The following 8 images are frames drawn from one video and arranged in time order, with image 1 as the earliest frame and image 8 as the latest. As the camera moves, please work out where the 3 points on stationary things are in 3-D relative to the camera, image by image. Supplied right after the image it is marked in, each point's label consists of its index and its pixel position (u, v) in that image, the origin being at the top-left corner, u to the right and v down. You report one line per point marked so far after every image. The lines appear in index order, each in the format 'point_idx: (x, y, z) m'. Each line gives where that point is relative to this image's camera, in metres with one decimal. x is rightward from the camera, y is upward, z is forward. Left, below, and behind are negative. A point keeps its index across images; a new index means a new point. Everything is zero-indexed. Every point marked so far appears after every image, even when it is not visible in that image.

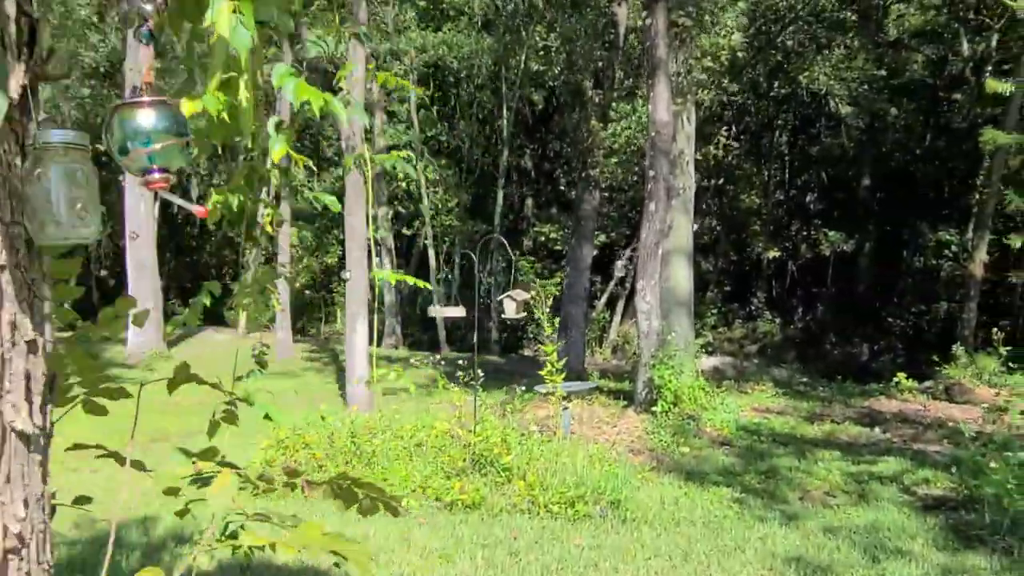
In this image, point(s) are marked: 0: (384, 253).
0: (-2.7, +0.8, +17.6) m
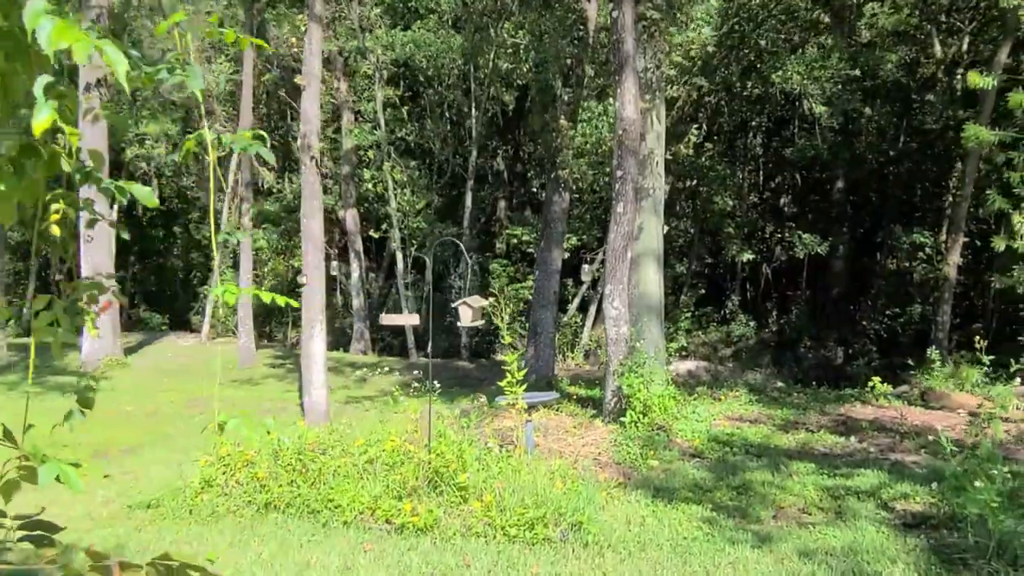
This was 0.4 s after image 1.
0: (-3.3, +0.7, +17.2) m
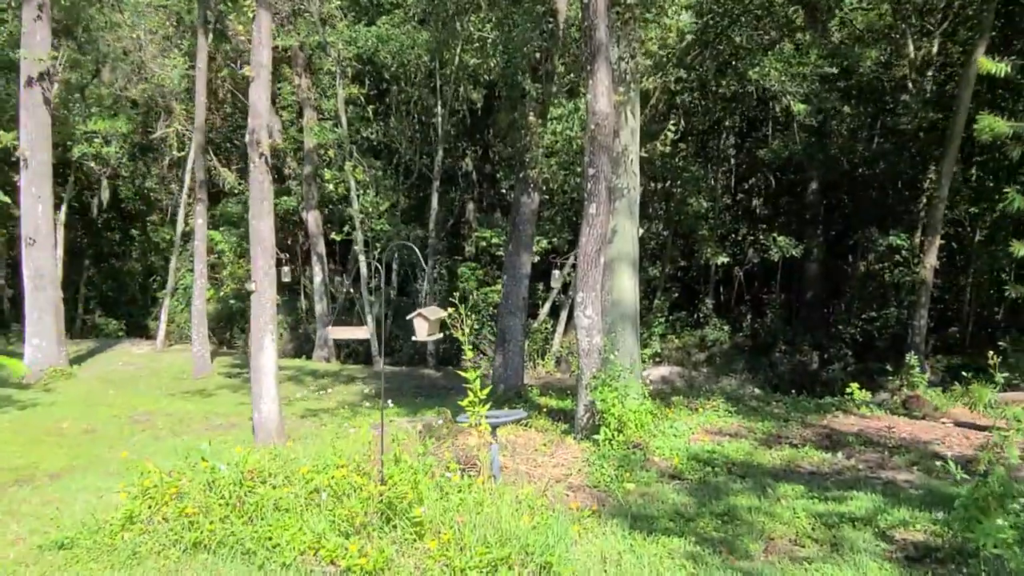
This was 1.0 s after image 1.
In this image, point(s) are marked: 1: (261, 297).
0: (-3.9, +0.6, +16.5) m
1: (-2.3, -0.1, +7.6) m
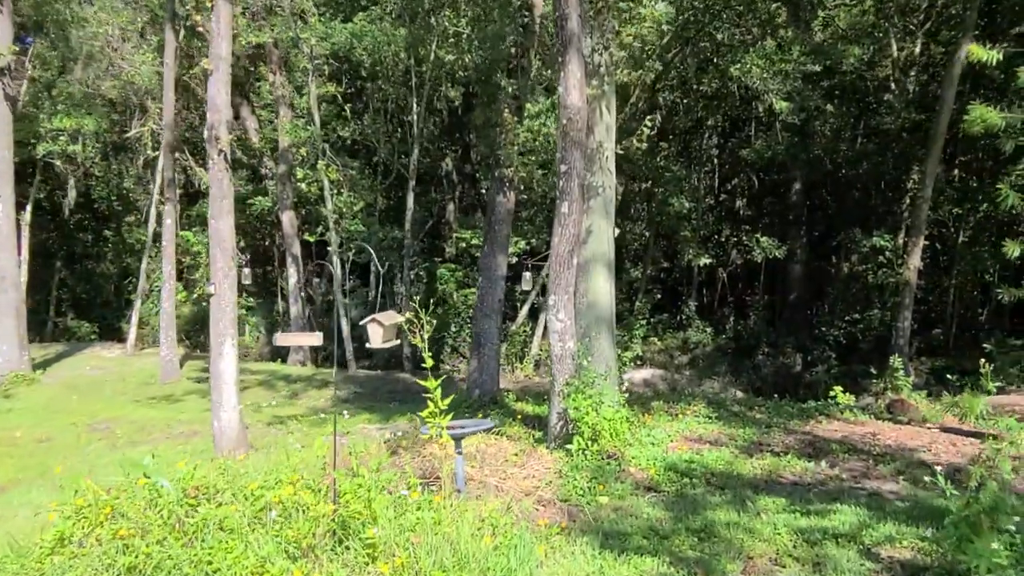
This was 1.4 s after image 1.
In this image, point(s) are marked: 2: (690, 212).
0: (-4.3, +0.5, +16.2) m
1: (-2.5, -0.1, +7.2) m
2: (+3.6, +1.5, +16.9) m
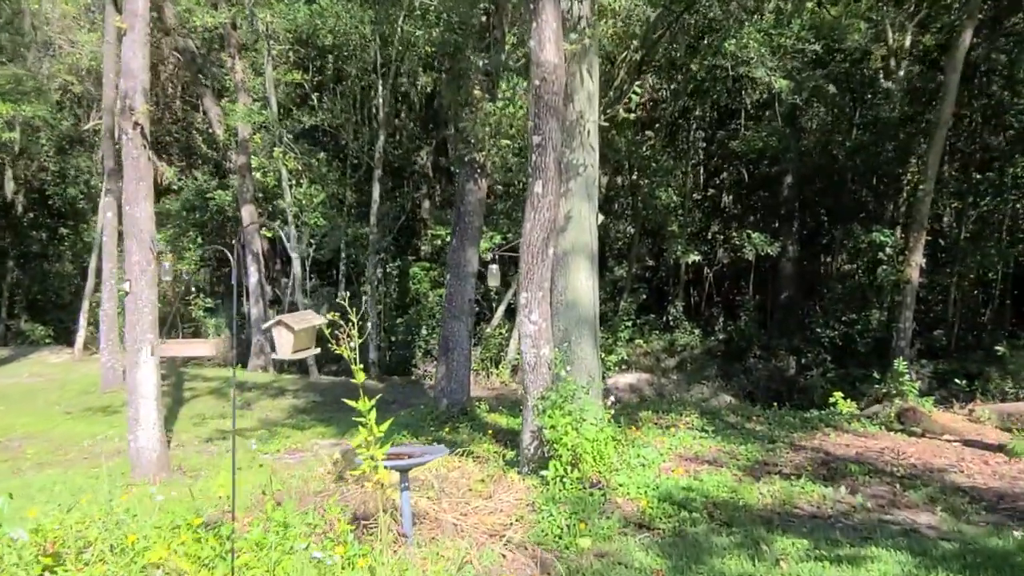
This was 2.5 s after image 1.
0: (-4.8, +0.5, +15.0) m
1: (-2.8, -0.1, +6.2) m
2: (+3.2, +1.6, +15.9) m
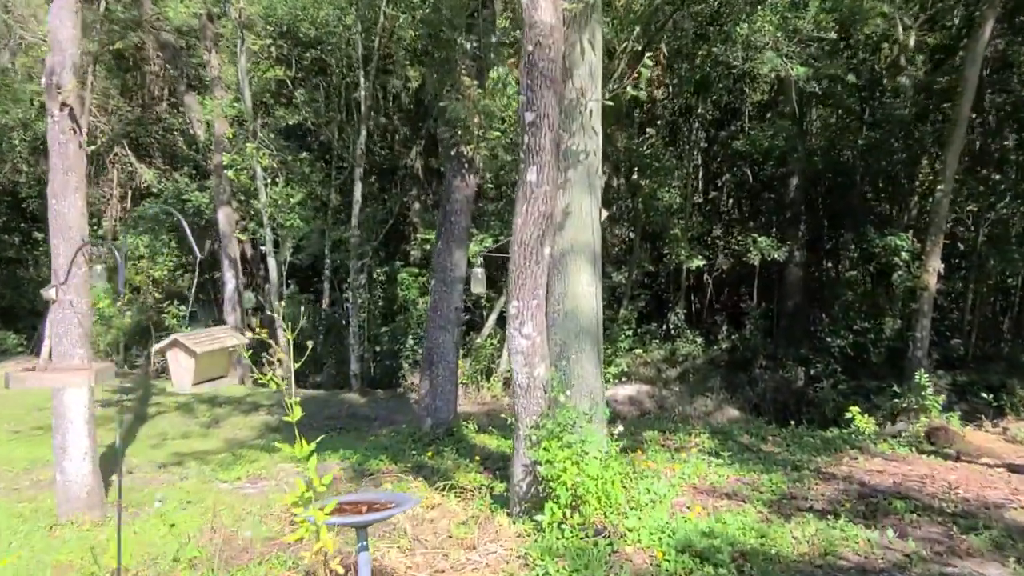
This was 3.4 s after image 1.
0: (-4.9, +0.4, +14.2) m
1: (-2.8, -0.1, +5.3) m
2: (+3.1, +1.4, +15.1) m
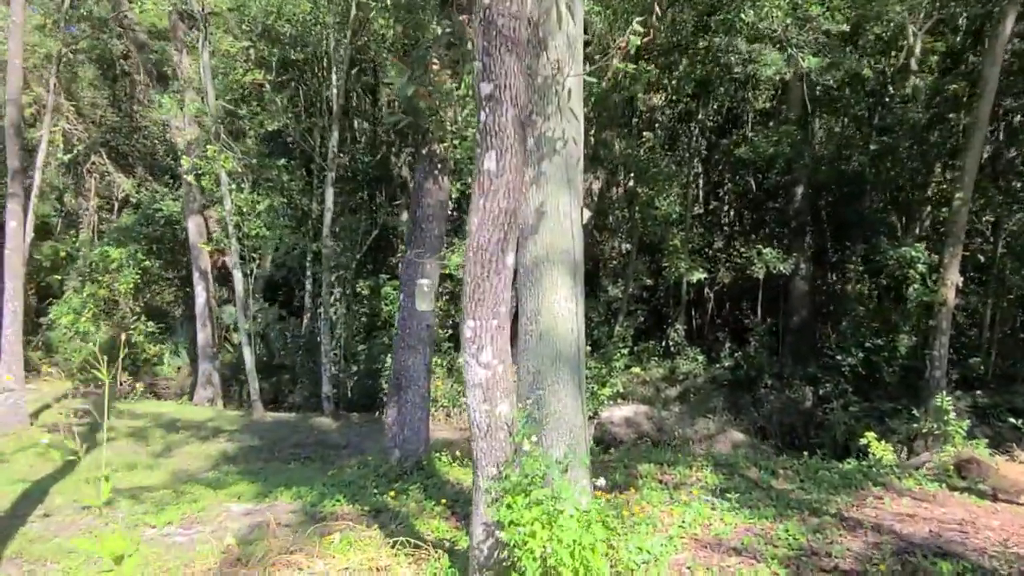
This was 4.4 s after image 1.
0: (-5.1, +0.2, +13.3) m
1: (-3.0, -0.2, +4.4) m
2: (+2.9, +1.2, +14.2) m
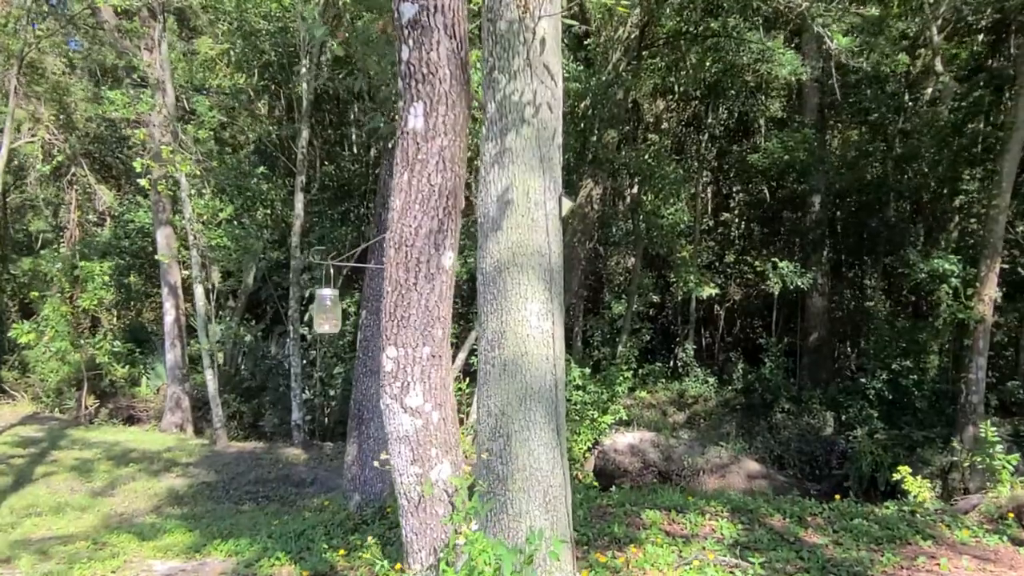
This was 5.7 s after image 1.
0: (-5.2, 0.0, +12.3) m
1: (-3.2, -0.3, +3.4) m
2: (+2.8, +0.9, +13.2) m
